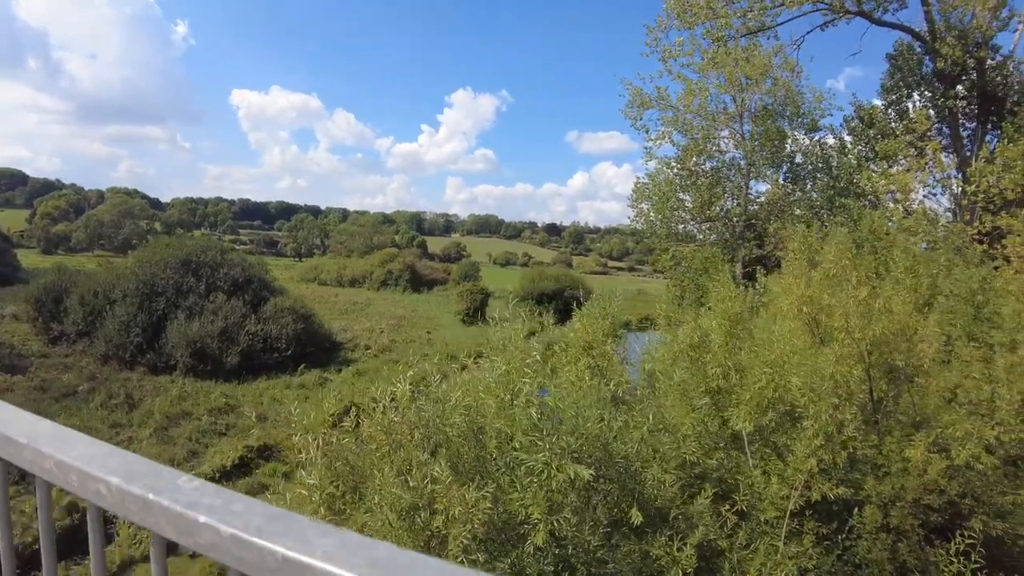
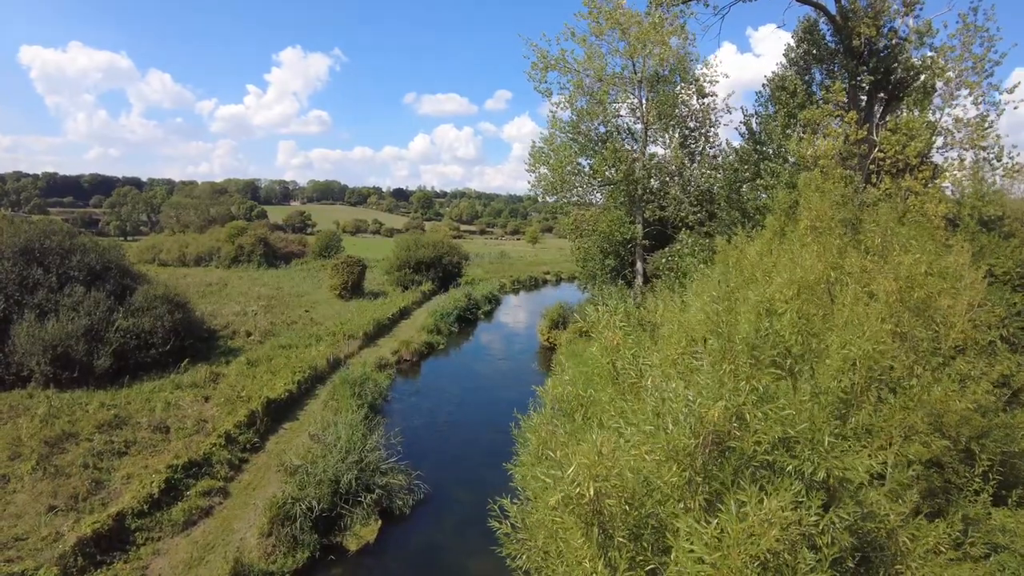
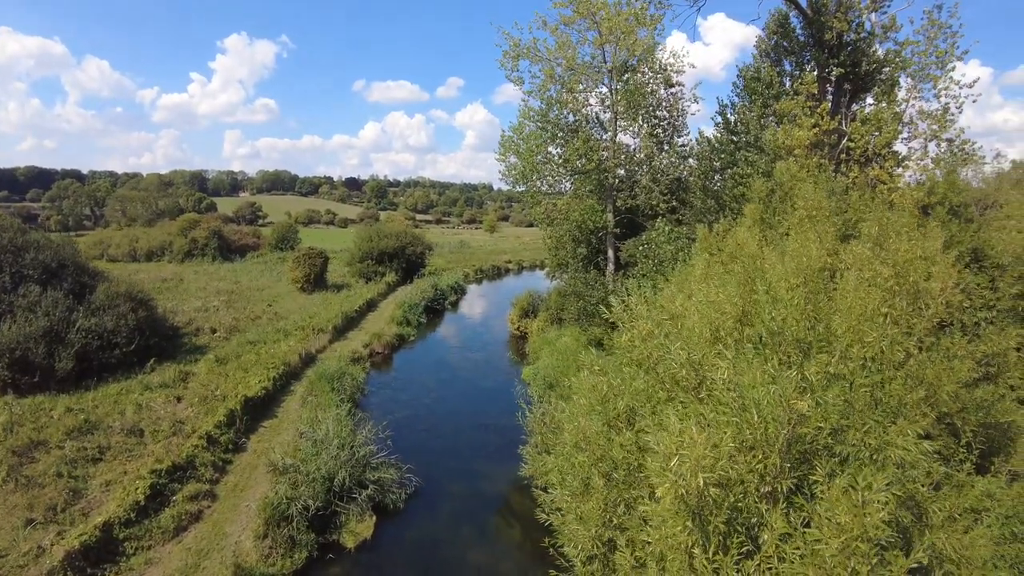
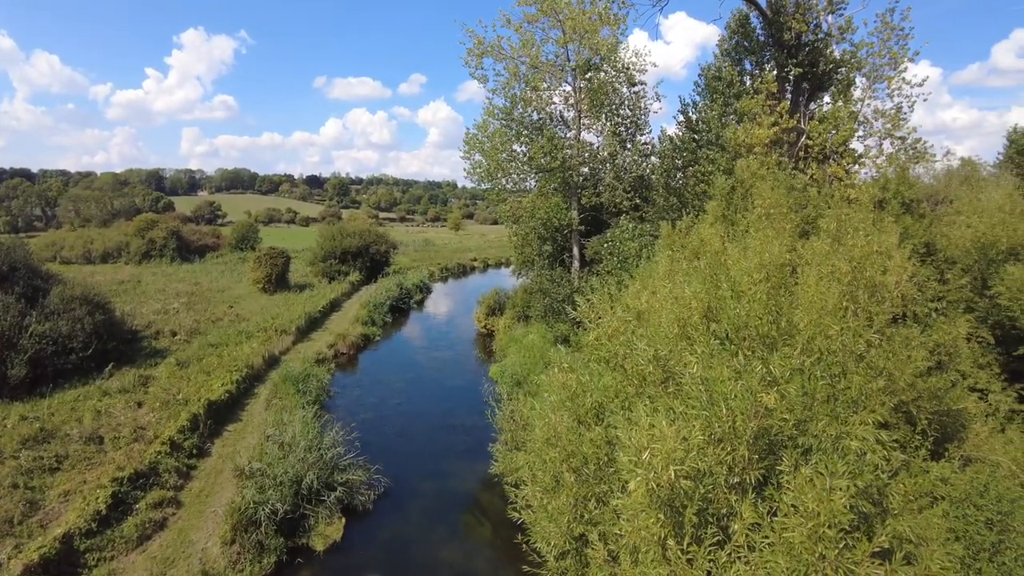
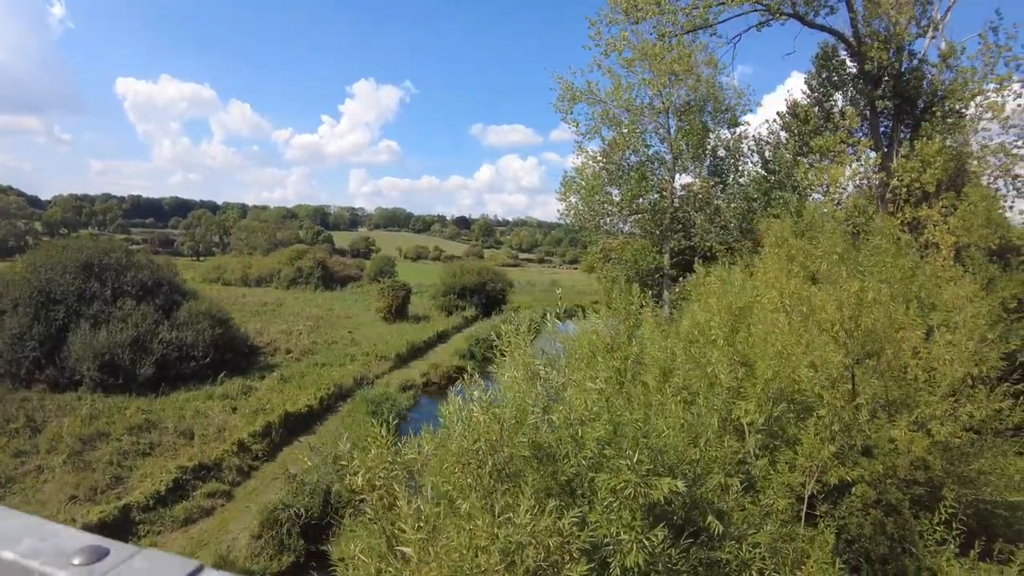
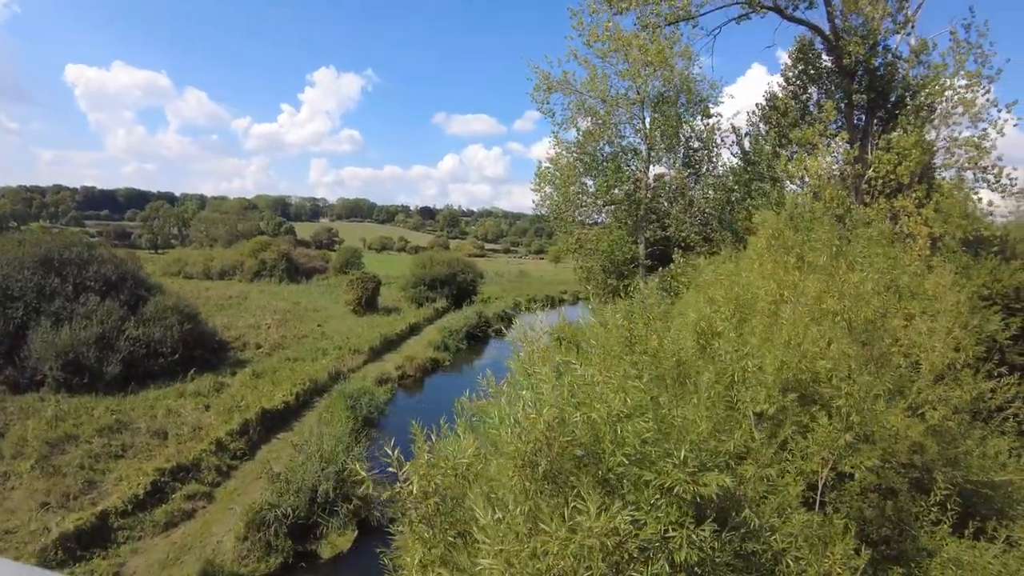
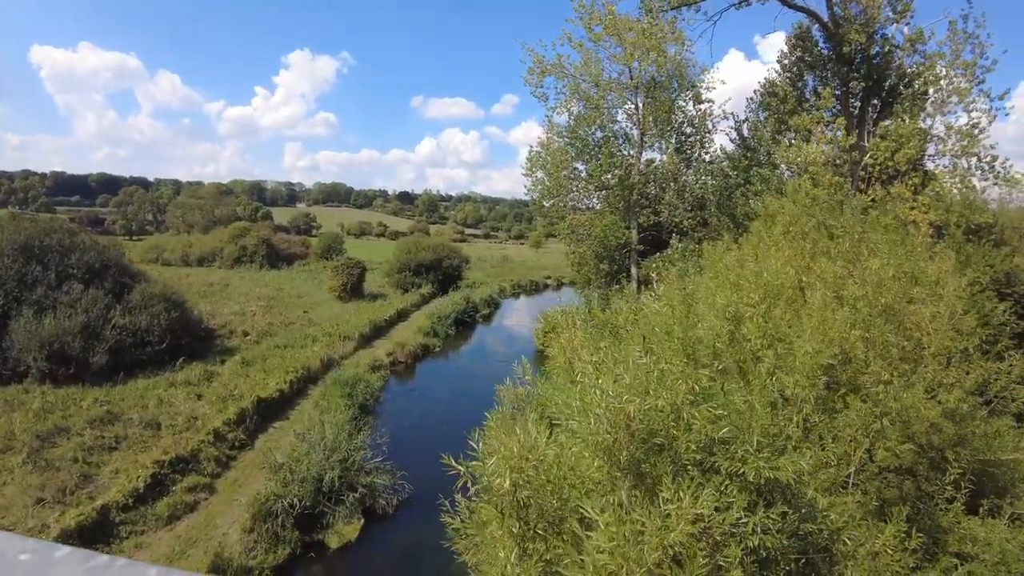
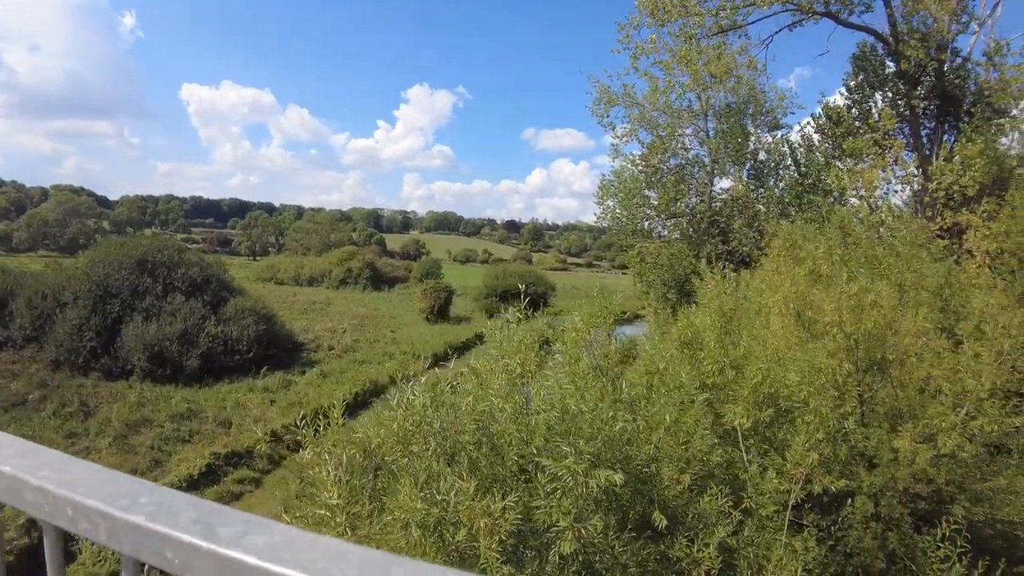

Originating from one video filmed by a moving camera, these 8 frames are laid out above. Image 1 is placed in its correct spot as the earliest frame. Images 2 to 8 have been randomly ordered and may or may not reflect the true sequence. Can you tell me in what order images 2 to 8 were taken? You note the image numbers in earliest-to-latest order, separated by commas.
8, 5, 6, 7, 2, 3, 4
